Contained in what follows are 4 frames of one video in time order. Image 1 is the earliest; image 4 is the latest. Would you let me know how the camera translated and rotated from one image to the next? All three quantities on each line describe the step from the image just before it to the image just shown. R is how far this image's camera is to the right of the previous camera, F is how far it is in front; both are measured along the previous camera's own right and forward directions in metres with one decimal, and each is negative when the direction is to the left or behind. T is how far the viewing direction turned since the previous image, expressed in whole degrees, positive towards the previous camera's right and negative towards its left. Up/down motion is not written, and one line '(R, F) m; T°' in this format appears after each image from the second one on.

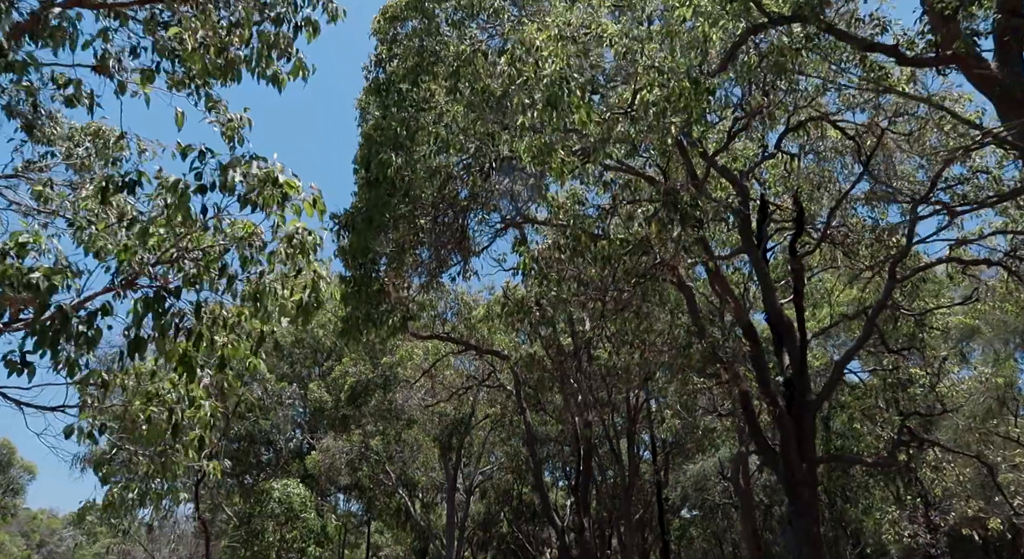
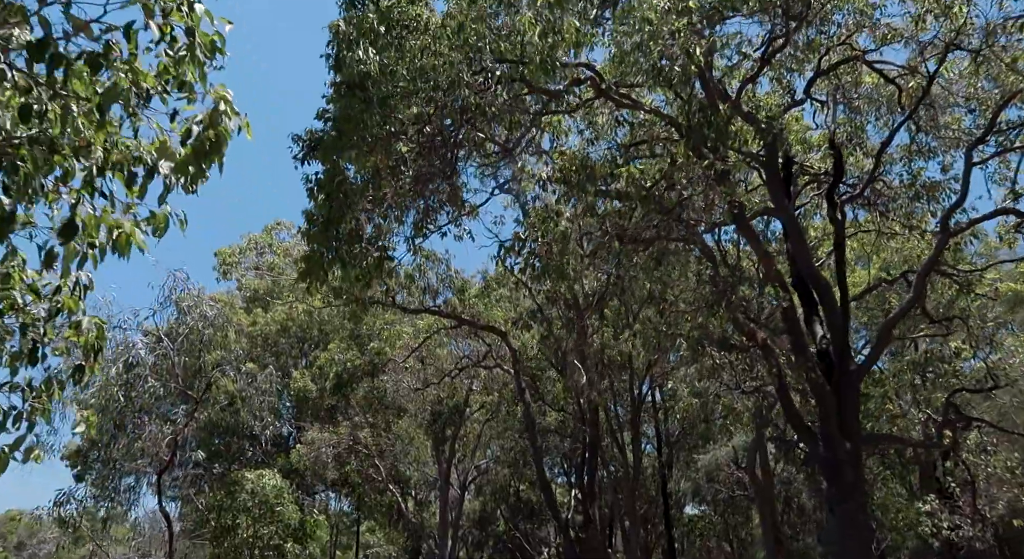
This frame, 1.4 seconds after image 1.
(0.0, +1.3) m; 0°
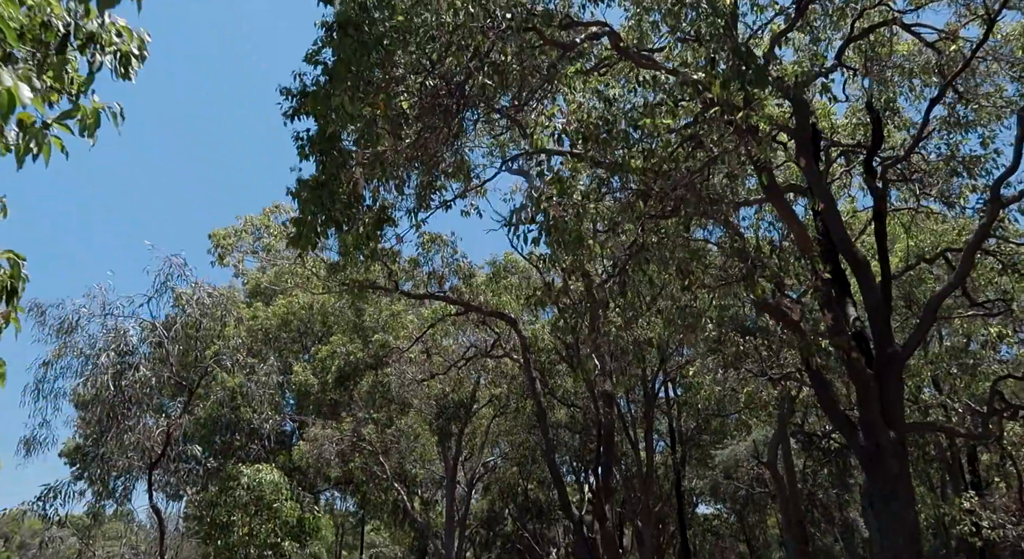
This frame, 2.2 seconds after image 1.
(-0.1, +0.7) m; 0°
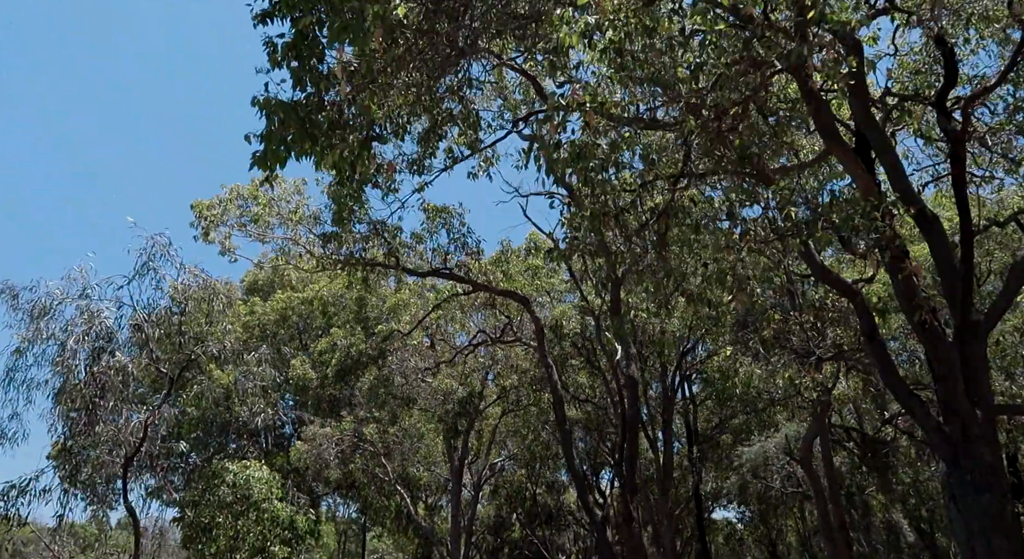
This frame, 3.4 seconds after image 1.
(-0.1, +1.1) m; 0°
